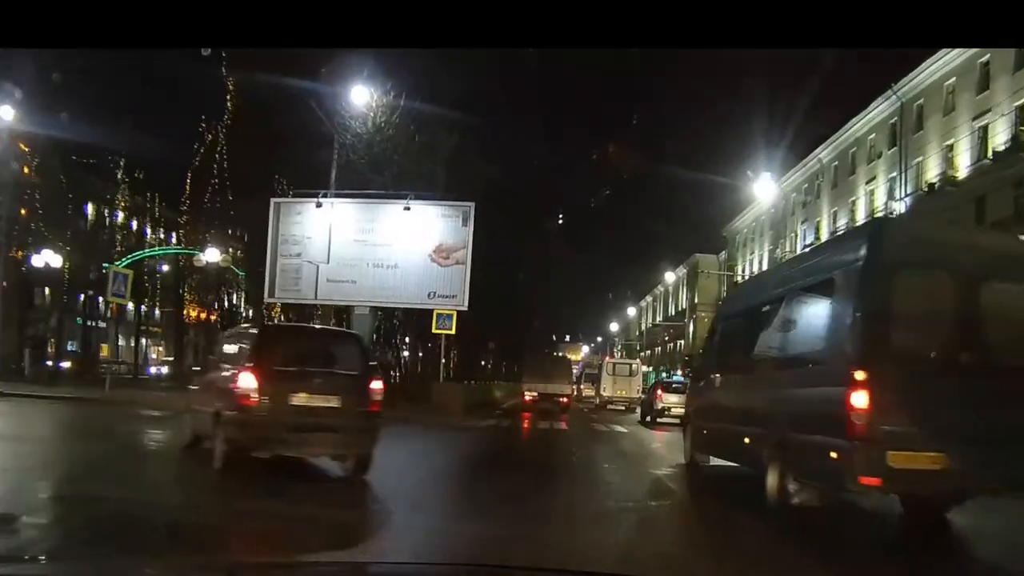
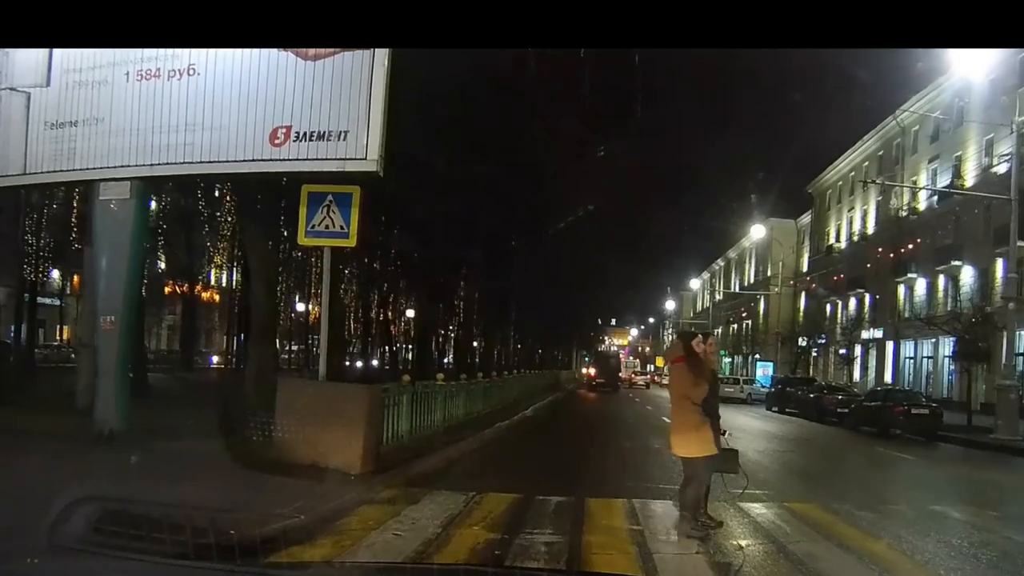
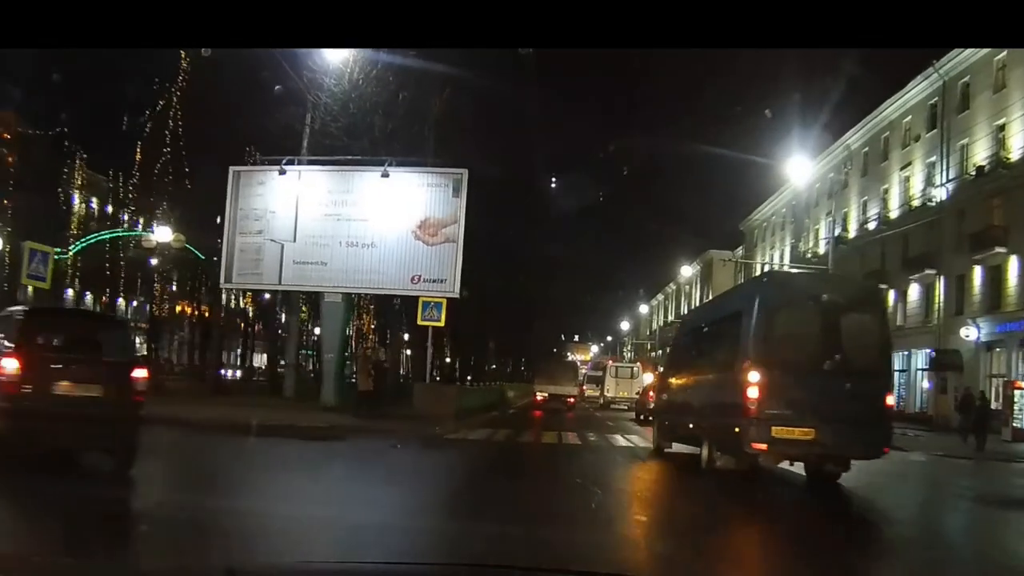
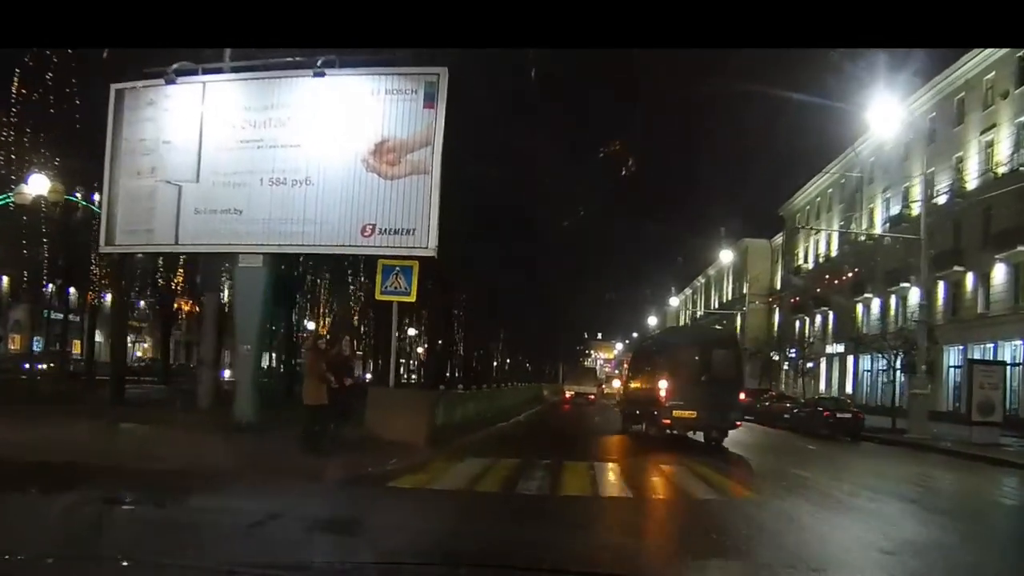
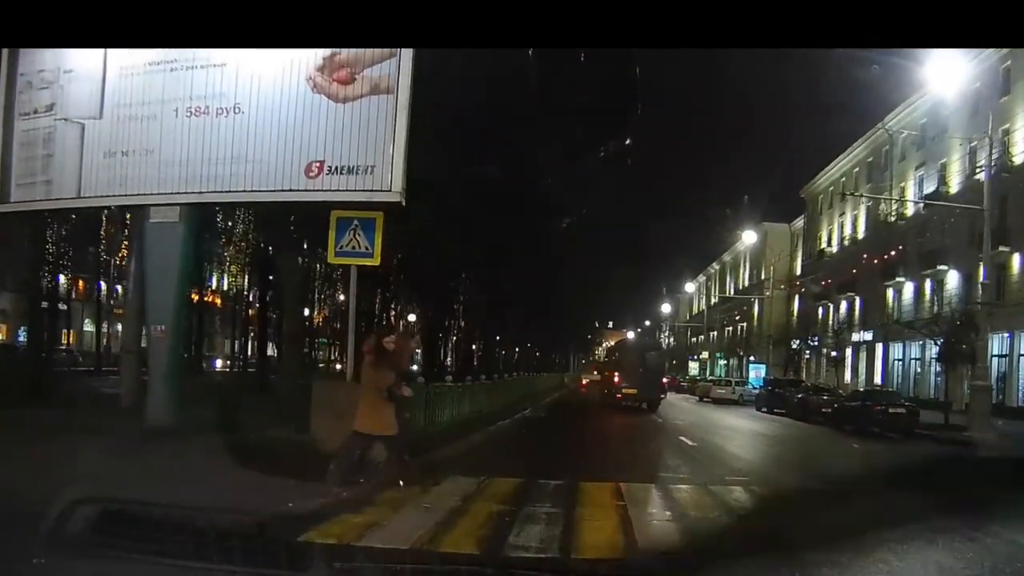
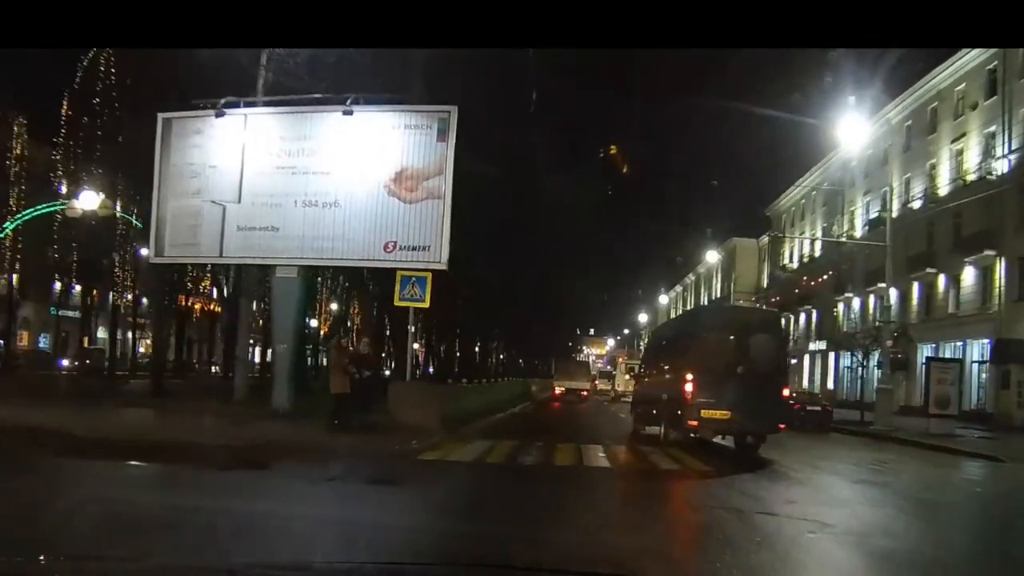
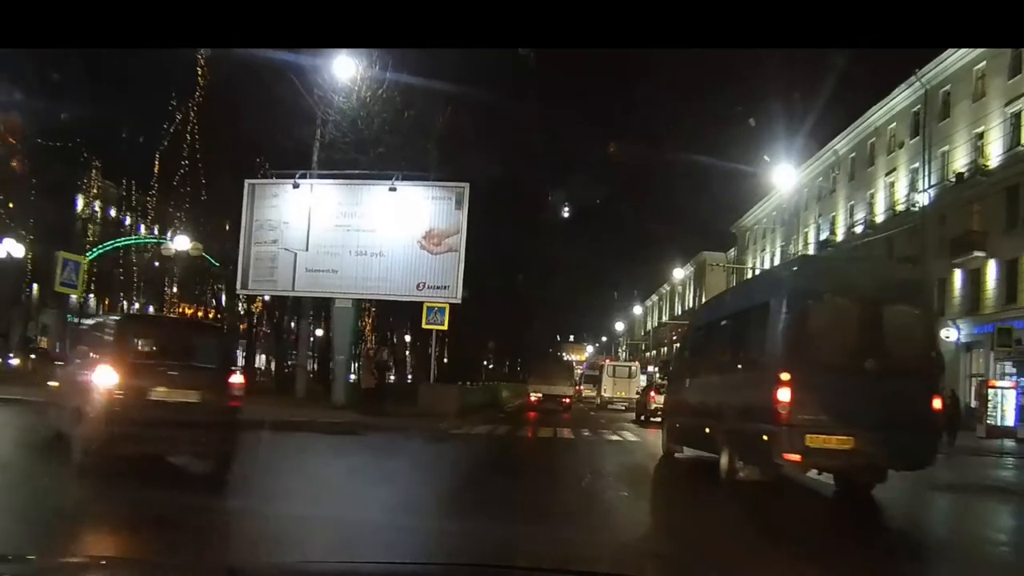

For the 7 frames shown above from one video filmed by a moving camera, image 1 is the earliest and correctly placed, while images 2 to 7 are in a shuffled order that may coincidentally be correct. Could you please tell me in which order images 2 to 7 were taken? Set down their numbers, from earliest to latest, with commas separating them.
7, 3, 6, 4, 5, 2
